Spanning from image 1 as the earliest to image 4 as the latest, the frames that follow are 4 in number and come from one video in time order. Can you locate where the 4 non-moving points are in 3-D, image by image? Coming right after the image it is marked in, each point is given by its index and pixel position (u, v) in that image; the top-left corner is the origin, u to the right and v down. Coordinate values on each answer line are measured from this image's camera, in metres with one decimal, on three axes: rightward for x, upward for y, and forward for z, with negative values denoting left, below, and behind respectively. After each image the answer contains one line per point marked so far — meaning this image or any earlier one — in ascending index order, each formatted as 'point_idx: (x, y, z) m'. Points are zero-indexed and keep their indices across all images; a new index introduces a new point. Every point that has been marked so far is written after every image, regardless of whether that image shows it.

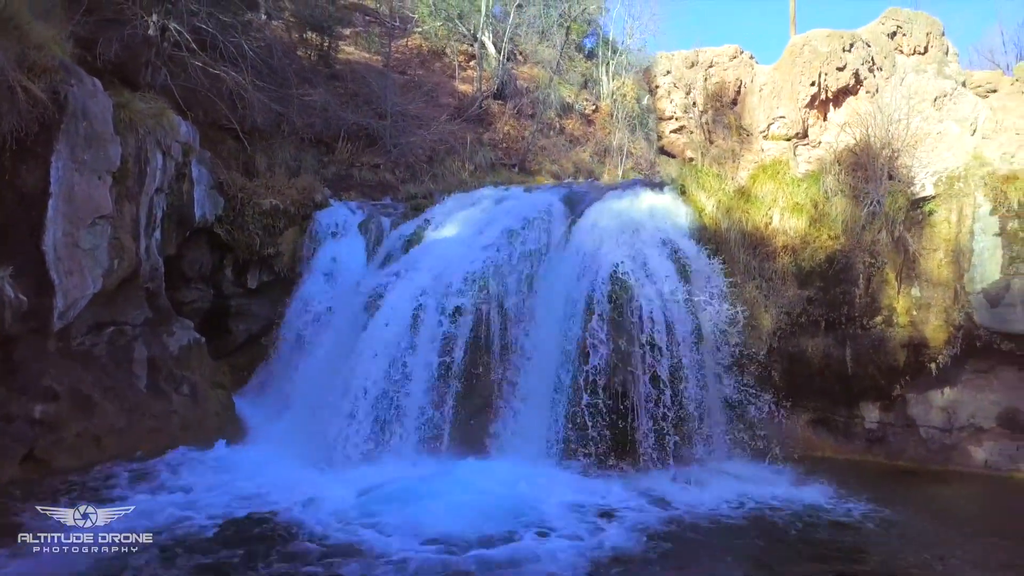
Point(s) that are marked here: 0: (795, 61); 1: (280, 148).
0: (+4.1, +3.3, +9.9) m
1: (-5.7, +3.4, +17.0) m
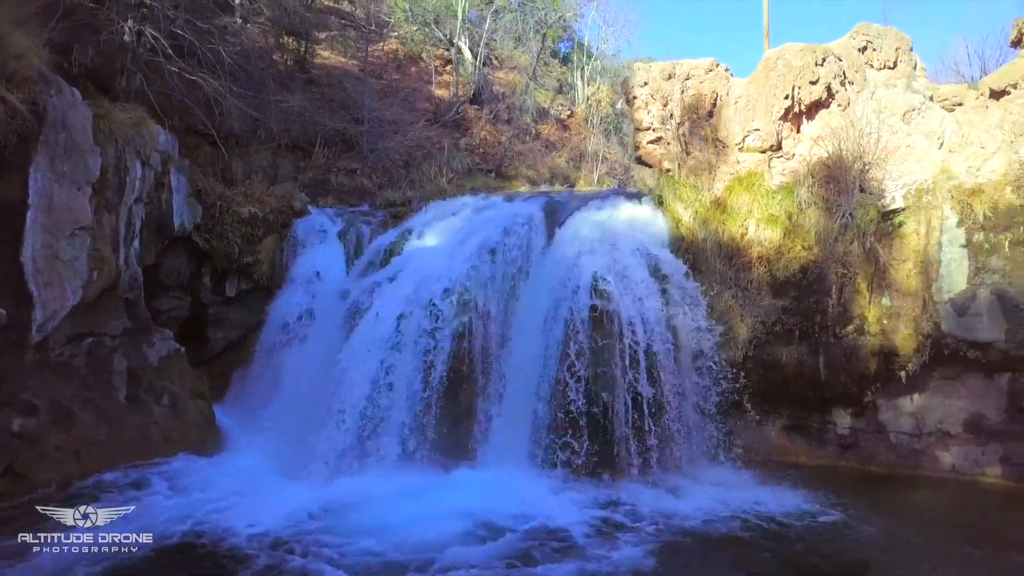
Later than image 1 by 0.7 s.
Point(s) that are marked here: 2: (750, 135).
0: (+3.8, +3.2, +10.1) m
1: (-6.2, +3.3, +16.9) m
2: (+3.6, +2.3, +10.3) m
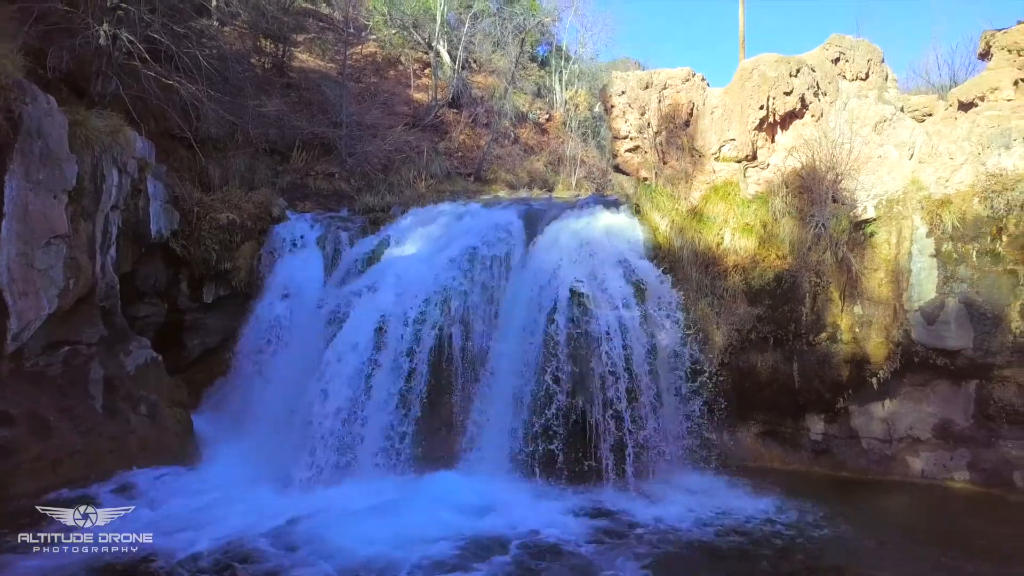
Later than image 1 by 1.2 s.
0: (+3.5, +3.1, +10.3) m
1: (-6.7, +3.1, +16.8) m
2: (+3.3, +2.2, +10.5) m
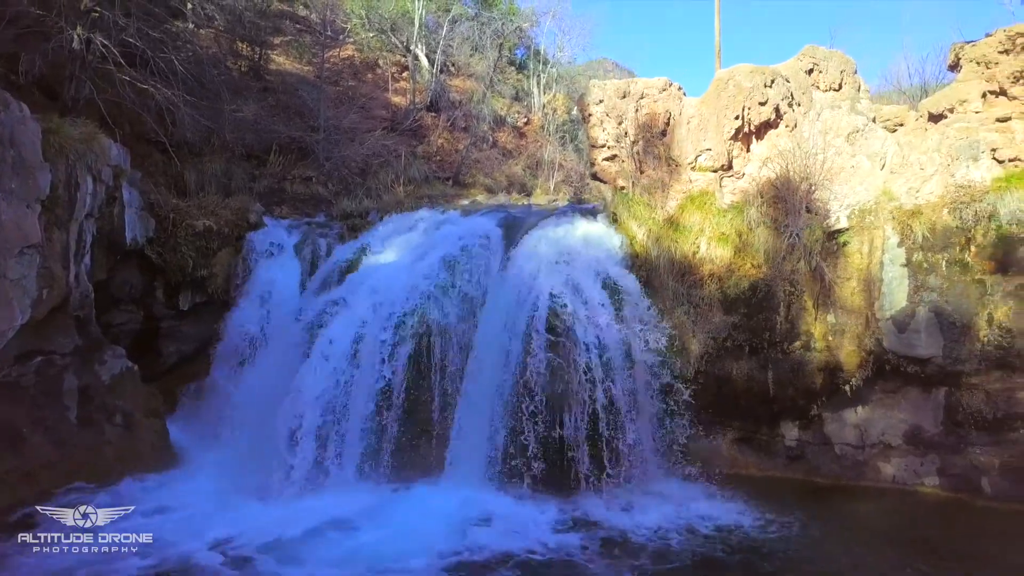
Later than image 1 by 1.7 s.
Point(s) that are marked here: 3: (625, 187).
0: (+3.2, +2.9, +10.5) m
1: (-7.2, +3.0, +16.6) m
2: (+2.9, +2.1, +10.6) m
3: (+1.9, +1.7, +11.5) m
